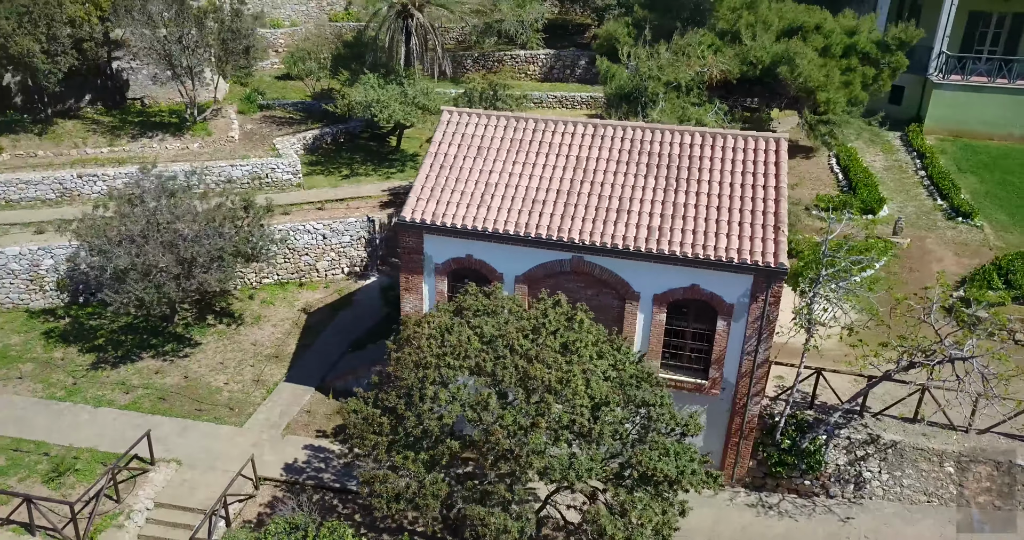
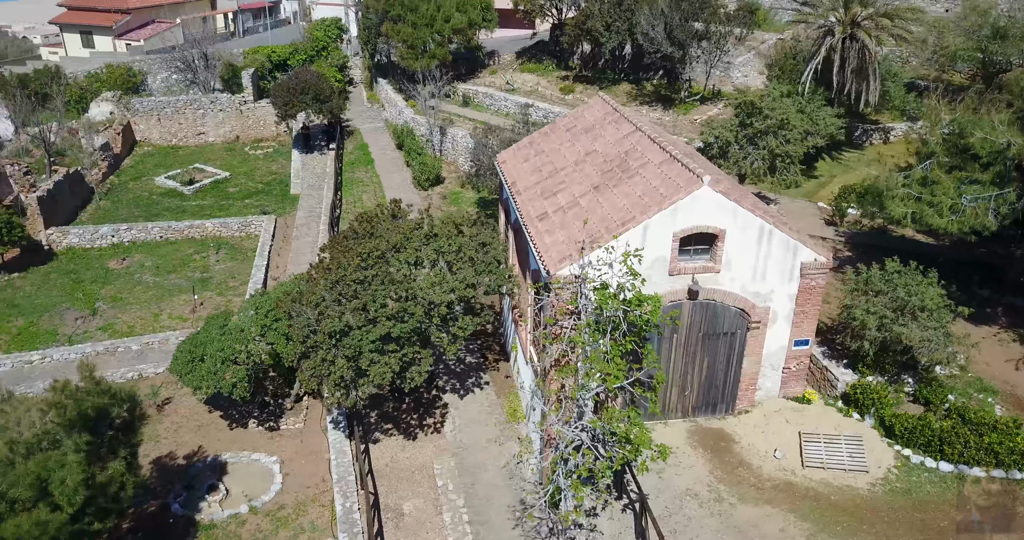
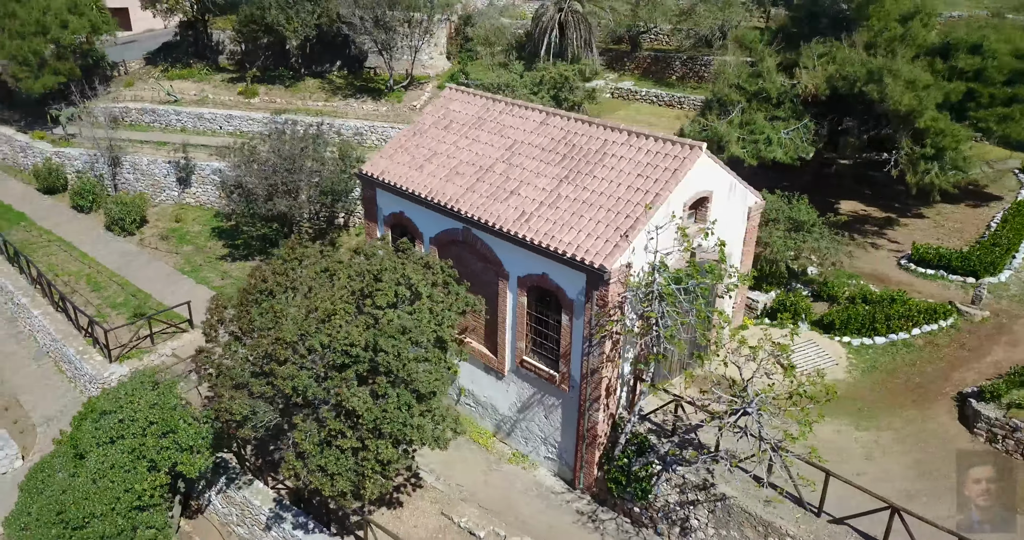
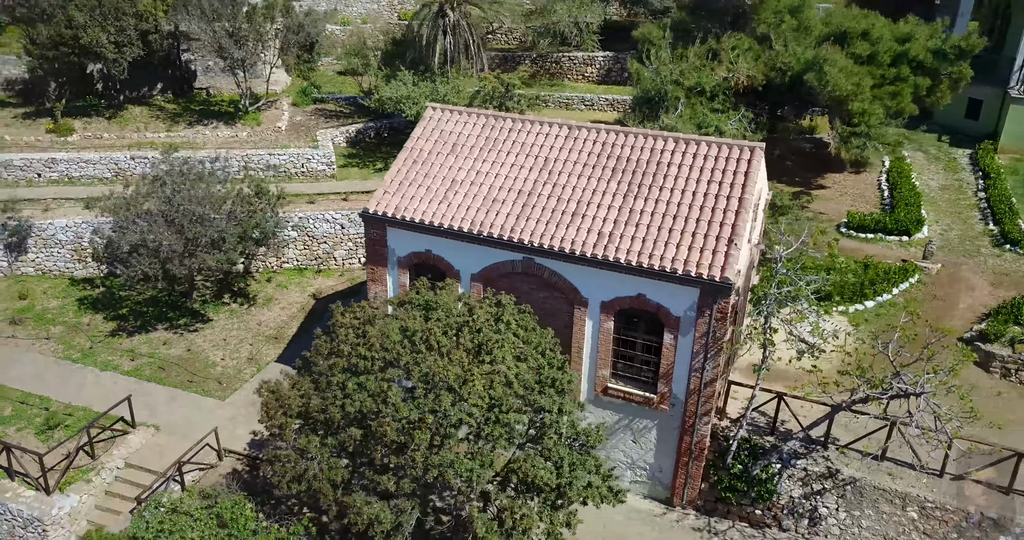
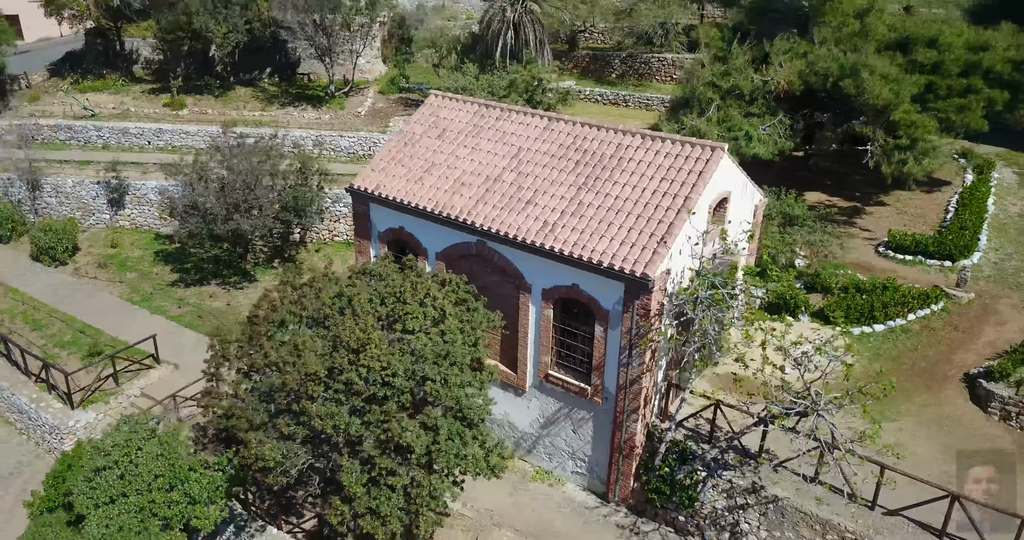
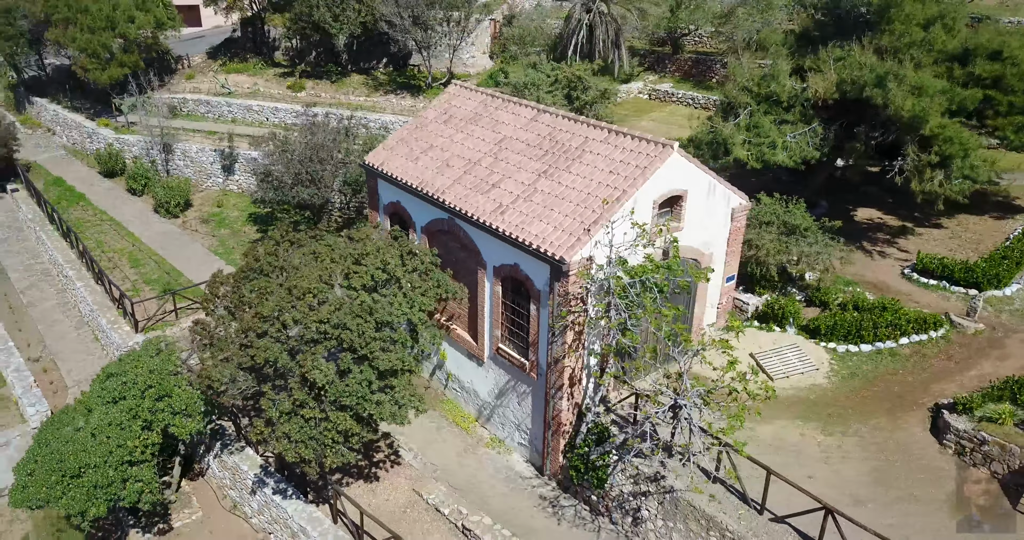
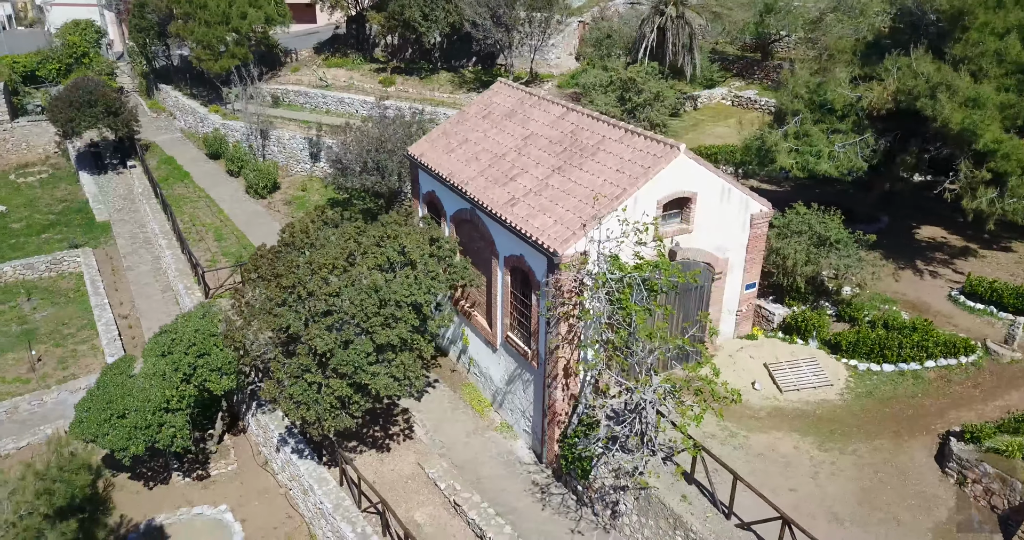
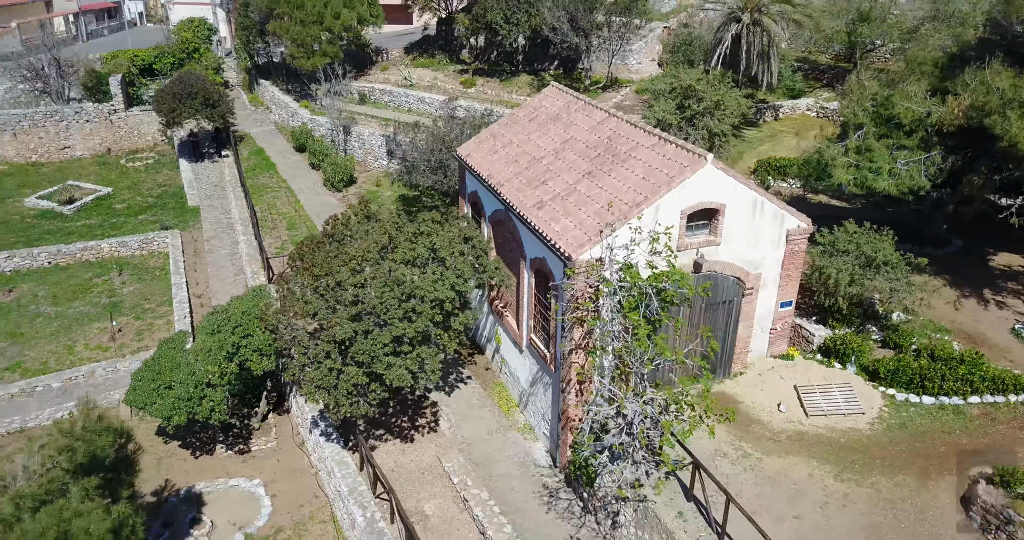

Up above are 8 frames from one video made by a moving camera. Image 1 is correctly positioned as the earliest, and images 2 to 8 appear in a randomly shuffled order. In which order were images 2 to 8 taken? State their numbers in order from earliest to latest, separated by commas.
4, 5, 3, 6, 7, 8, 2
